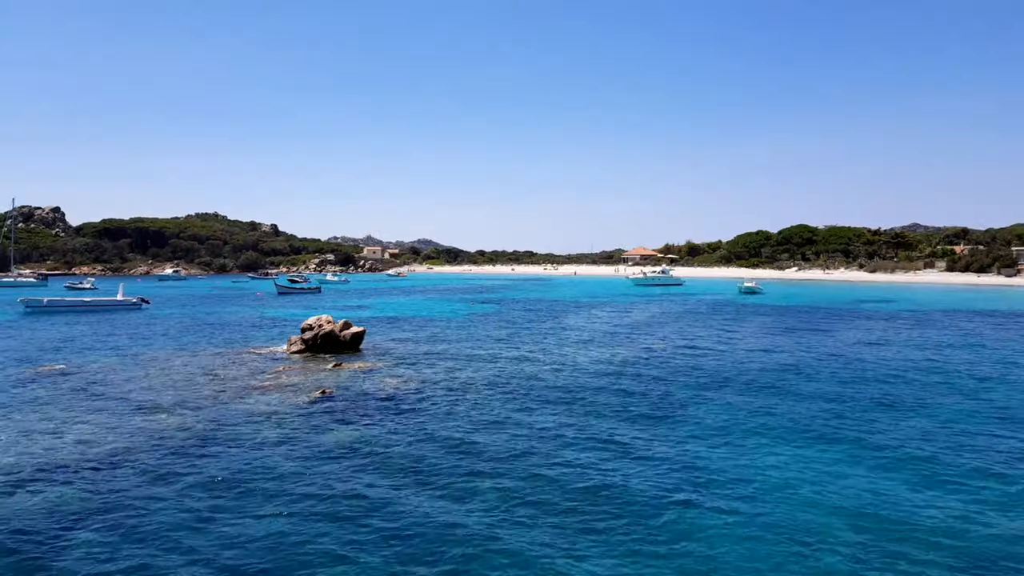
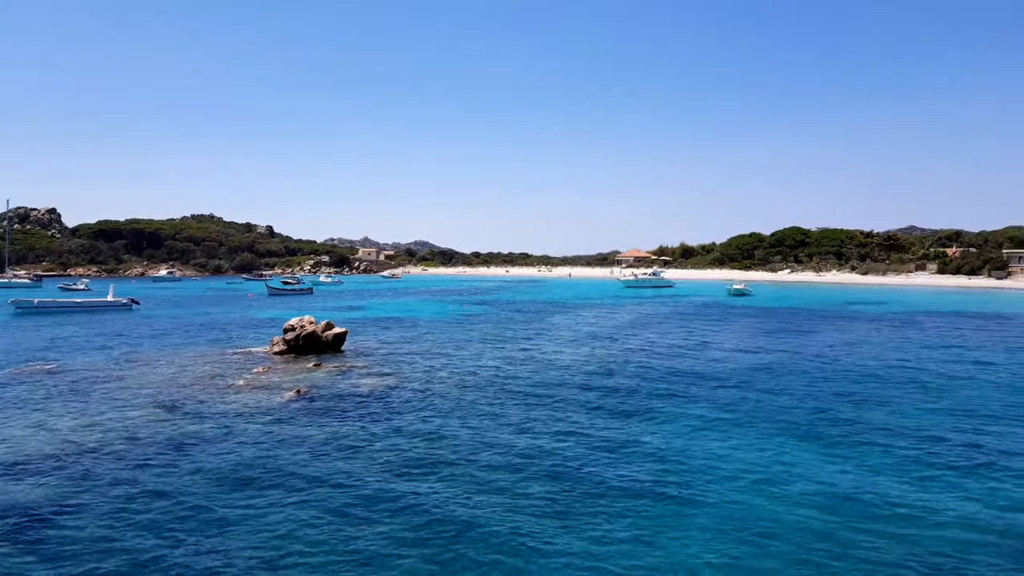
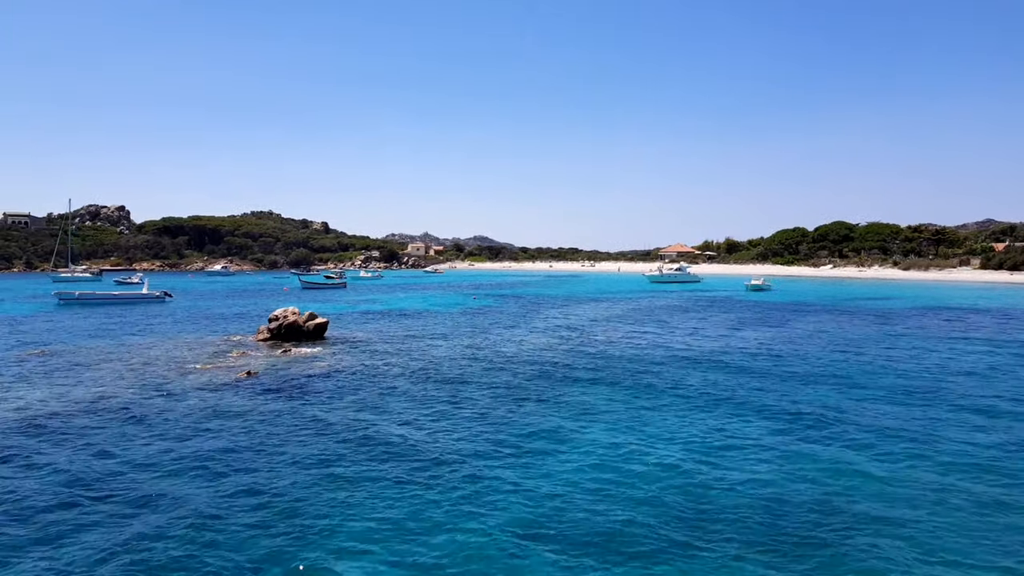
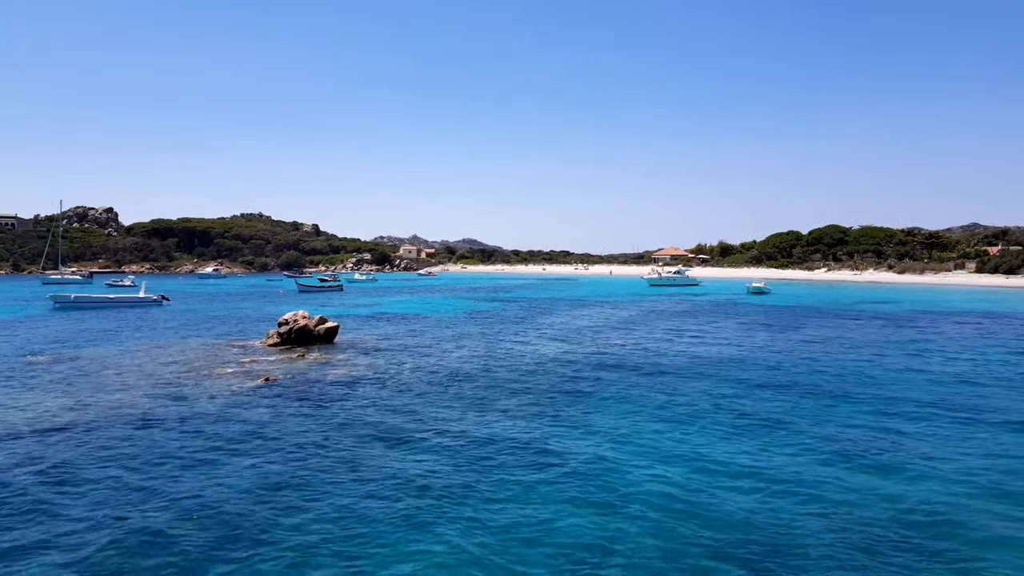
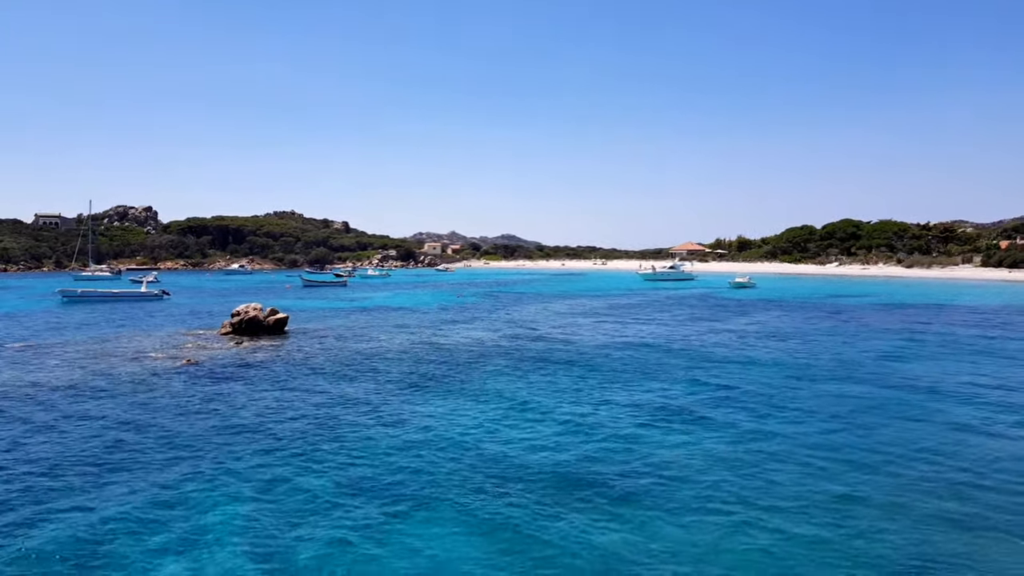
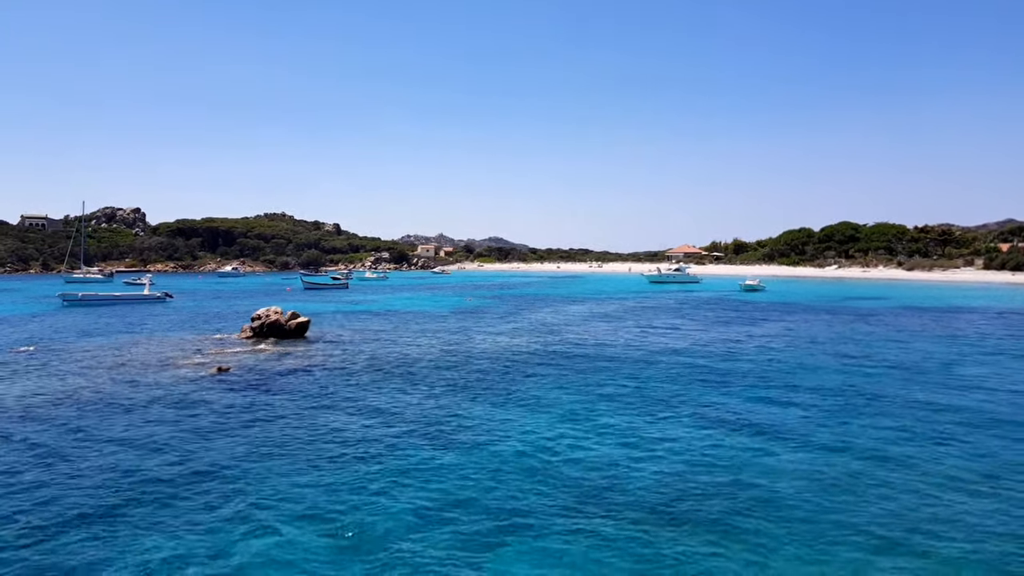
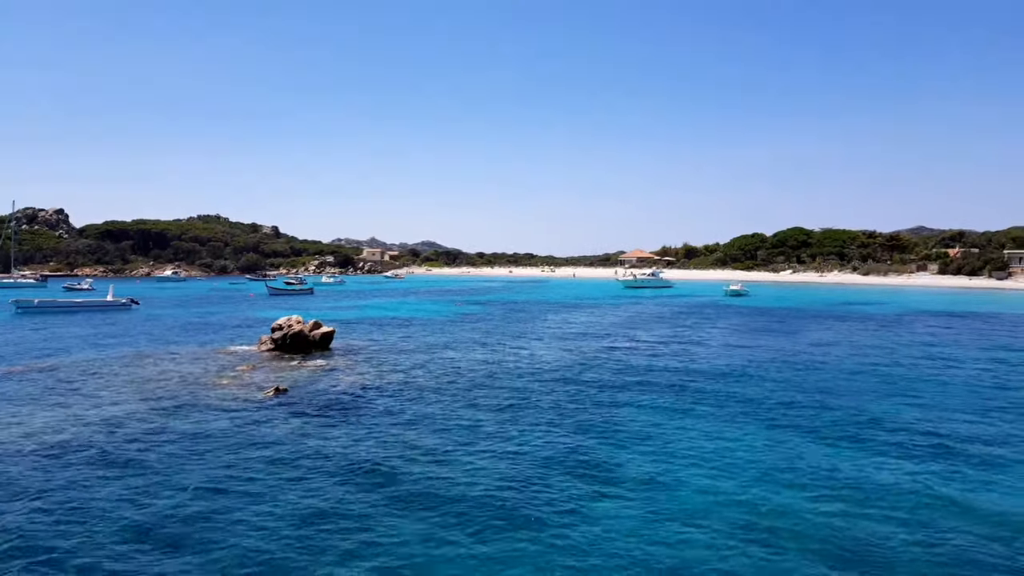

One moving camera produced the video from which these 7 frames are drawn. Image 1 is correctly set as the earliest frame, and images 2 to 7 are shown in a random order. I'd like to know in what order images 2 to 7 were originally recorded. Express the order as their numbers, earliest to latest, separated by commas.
2, 7, 4, 3, 6, 5
